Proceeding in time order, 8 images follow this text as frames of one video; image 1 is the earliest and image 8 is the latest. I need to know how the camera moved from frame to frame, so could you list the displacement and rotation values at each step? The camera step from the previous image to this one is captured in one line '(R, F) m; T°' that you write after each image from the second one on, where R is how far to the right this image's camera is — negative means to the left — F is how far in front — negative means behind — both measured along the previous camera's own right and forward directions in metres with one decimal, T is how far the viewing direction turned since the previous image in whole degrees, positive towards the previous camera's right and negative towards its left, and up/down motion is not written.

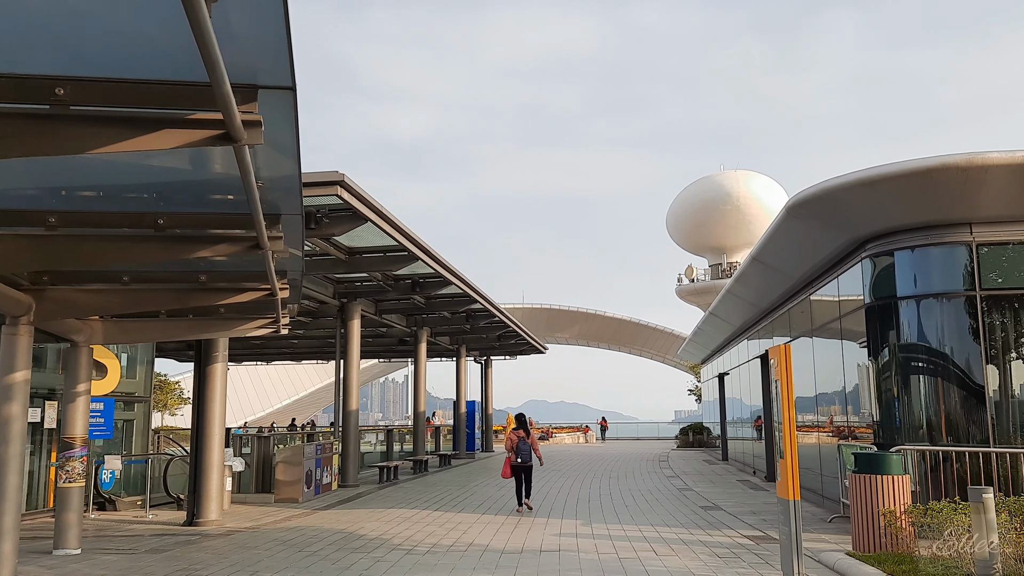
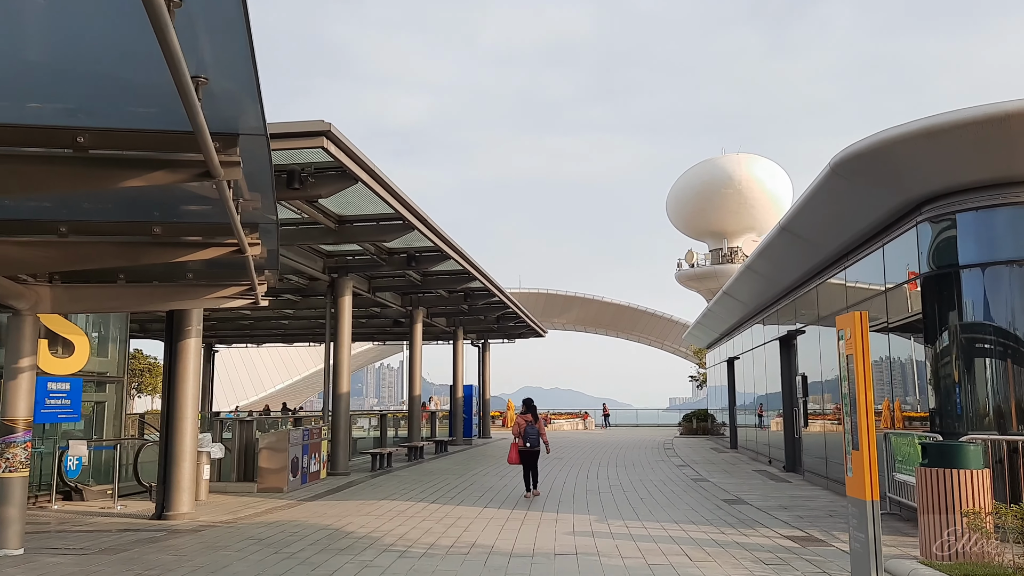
(-0.1, +1.2) m; 0°
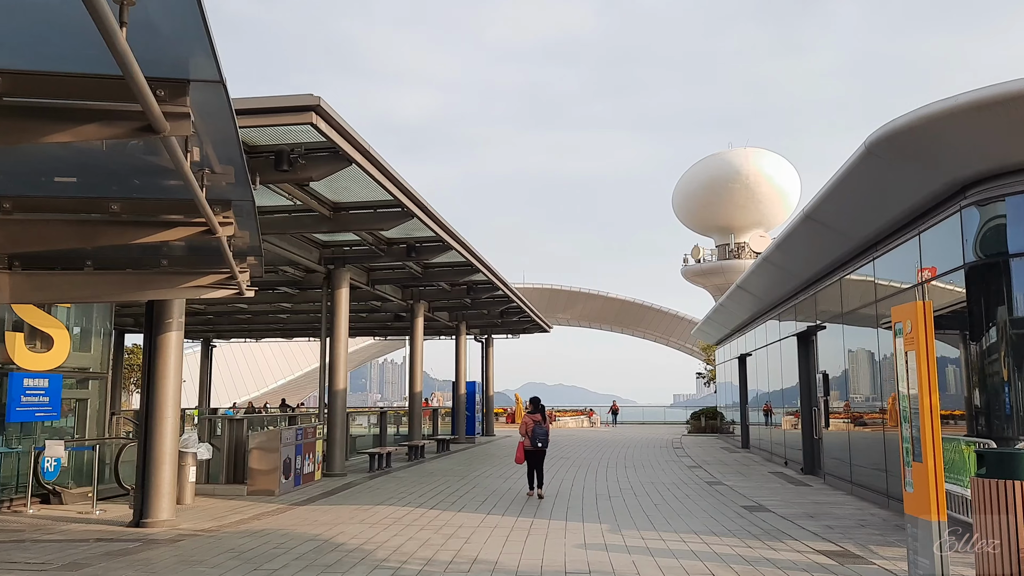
(0.0, +0.8) m; 0°
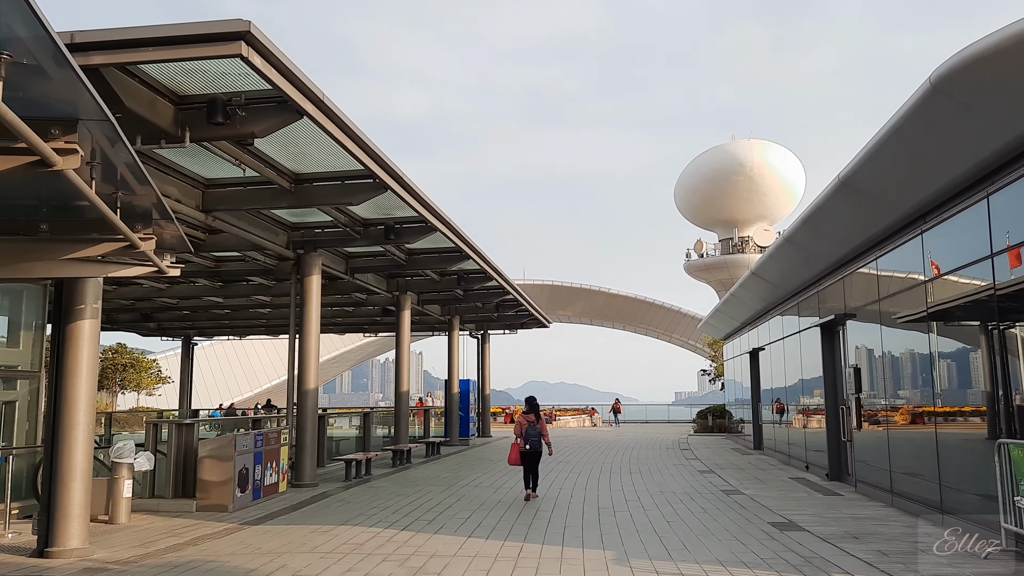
(+0.2, +1.6) m; 0°
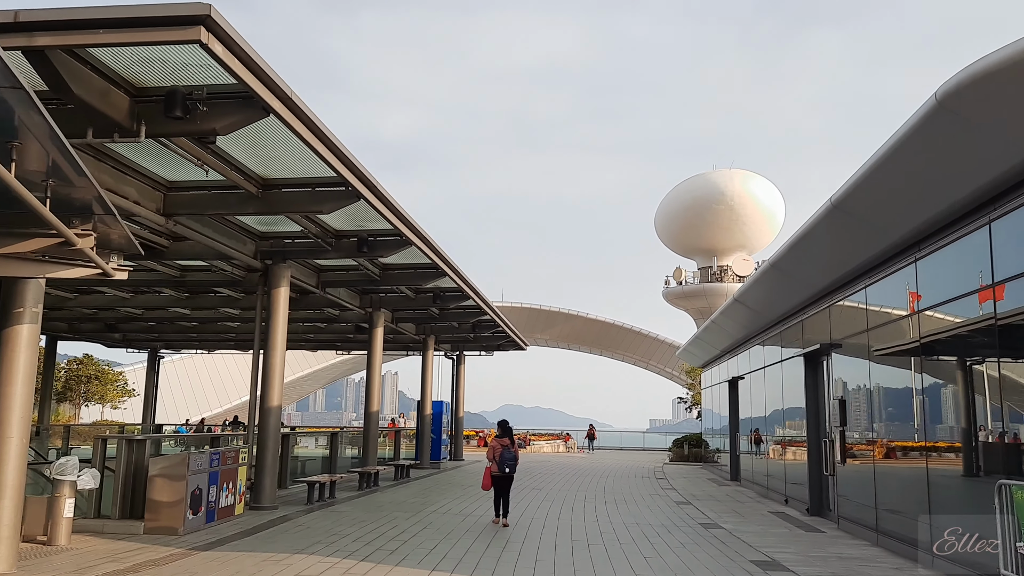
(0.0, +0.5) m; +2°
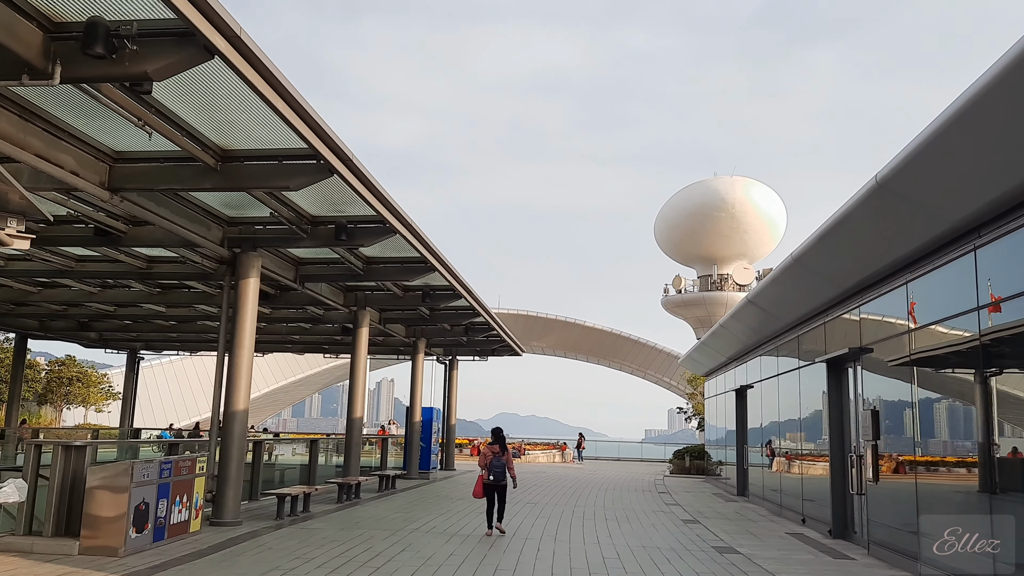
(0.0, +1.3) m; 0°
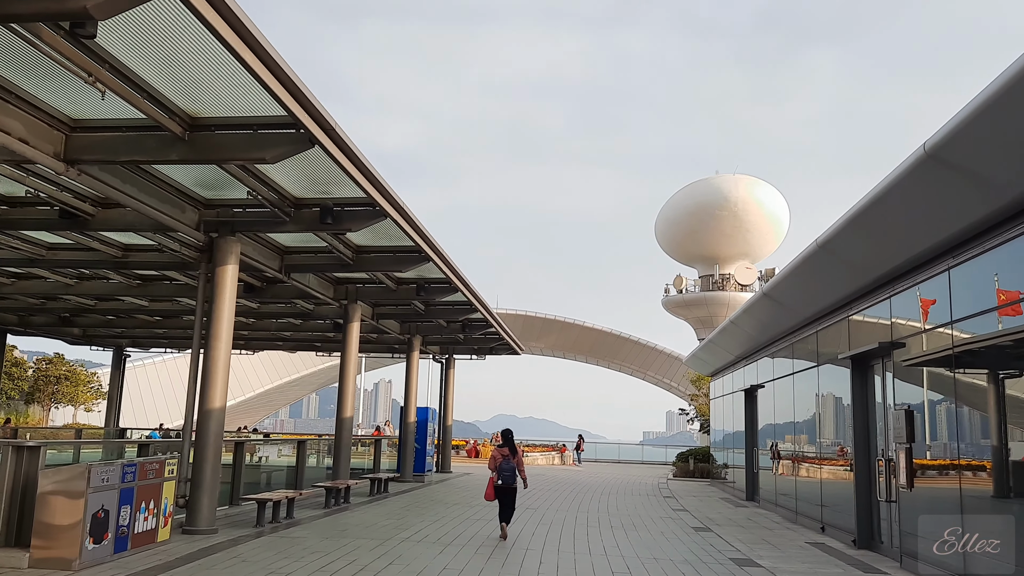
(0.0, +0.9) m; 0°
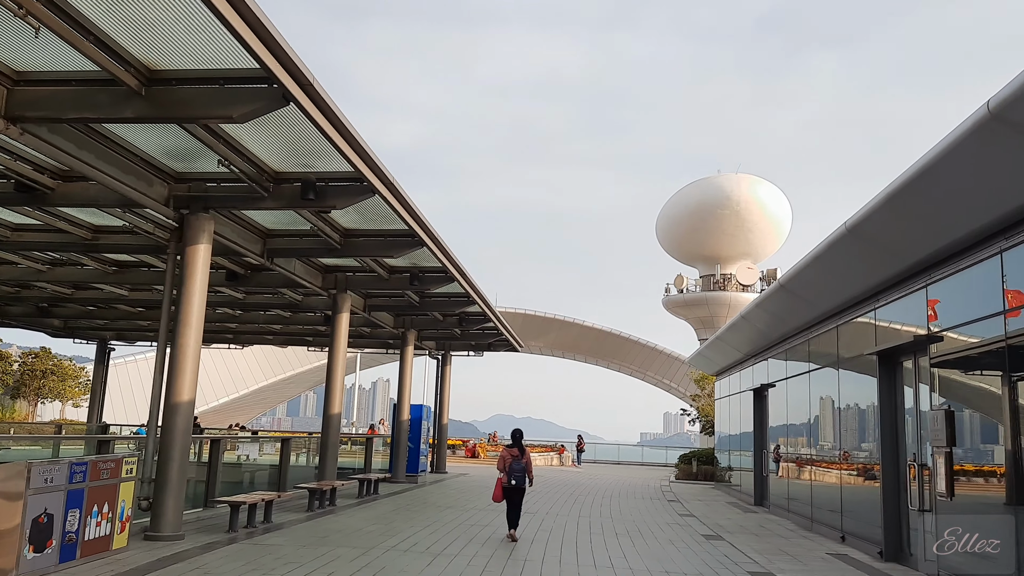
(0.0, +1.0) m; 0°
